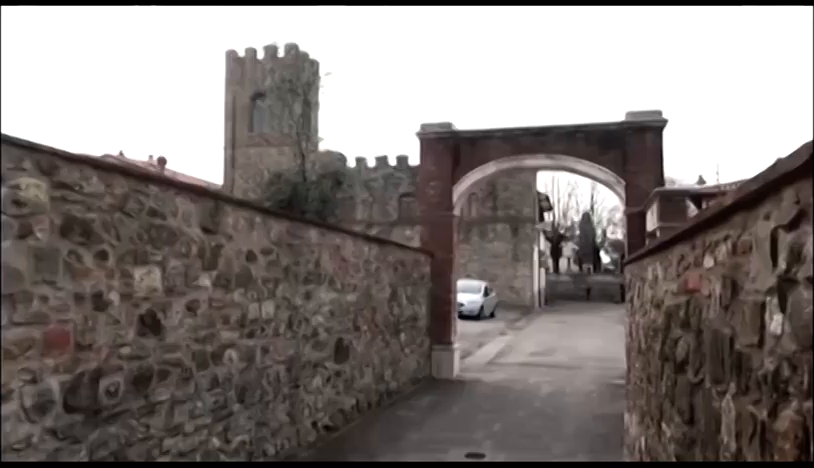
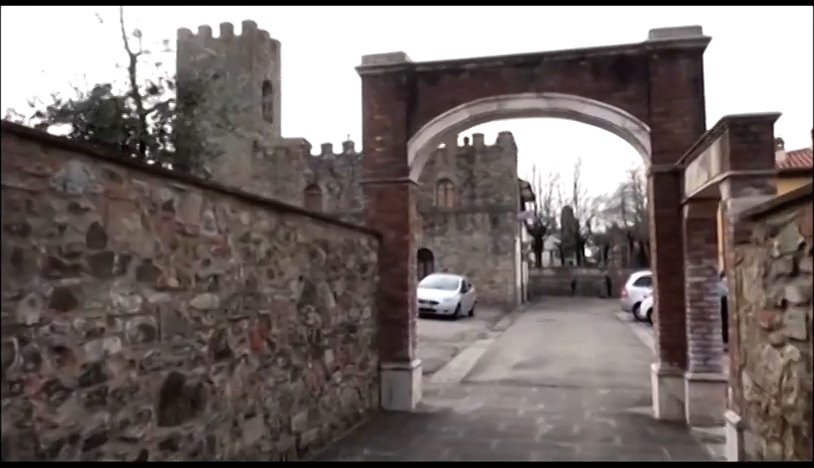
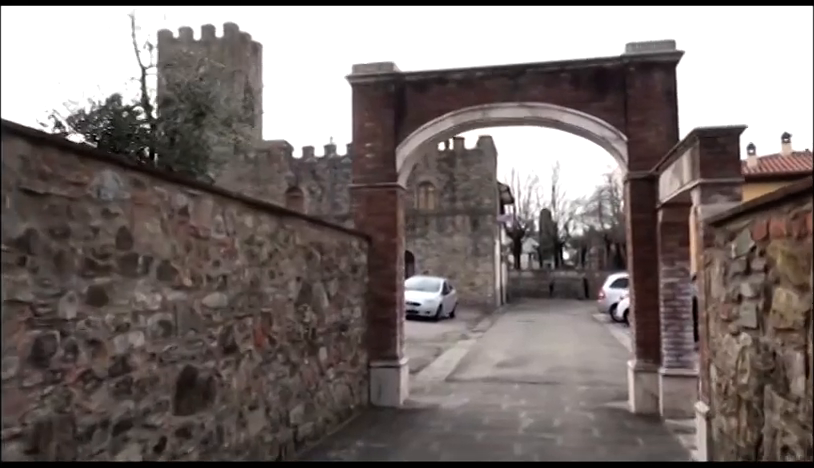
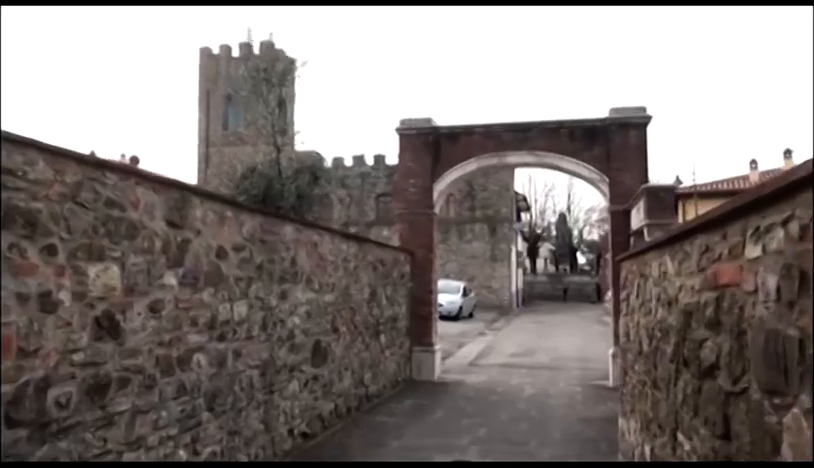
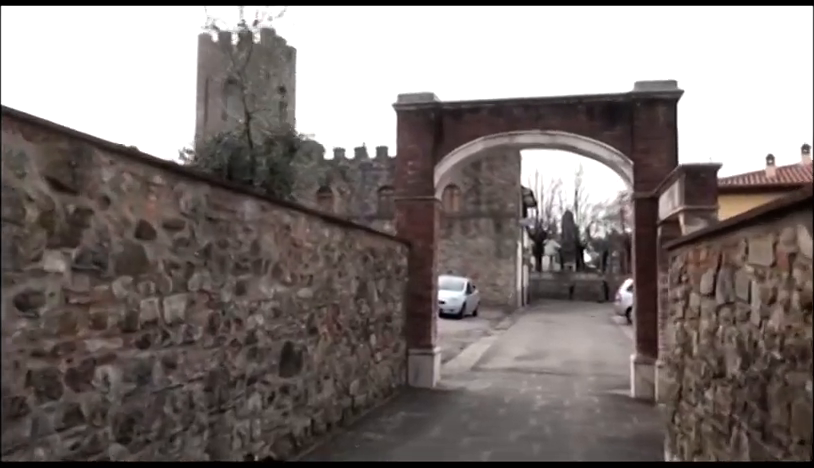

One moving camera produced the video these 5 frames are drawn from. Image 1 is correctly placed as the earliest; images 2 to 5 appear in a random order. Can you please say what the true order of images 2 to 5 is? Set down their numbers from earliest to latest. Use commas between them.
4, 5, 3, 2
